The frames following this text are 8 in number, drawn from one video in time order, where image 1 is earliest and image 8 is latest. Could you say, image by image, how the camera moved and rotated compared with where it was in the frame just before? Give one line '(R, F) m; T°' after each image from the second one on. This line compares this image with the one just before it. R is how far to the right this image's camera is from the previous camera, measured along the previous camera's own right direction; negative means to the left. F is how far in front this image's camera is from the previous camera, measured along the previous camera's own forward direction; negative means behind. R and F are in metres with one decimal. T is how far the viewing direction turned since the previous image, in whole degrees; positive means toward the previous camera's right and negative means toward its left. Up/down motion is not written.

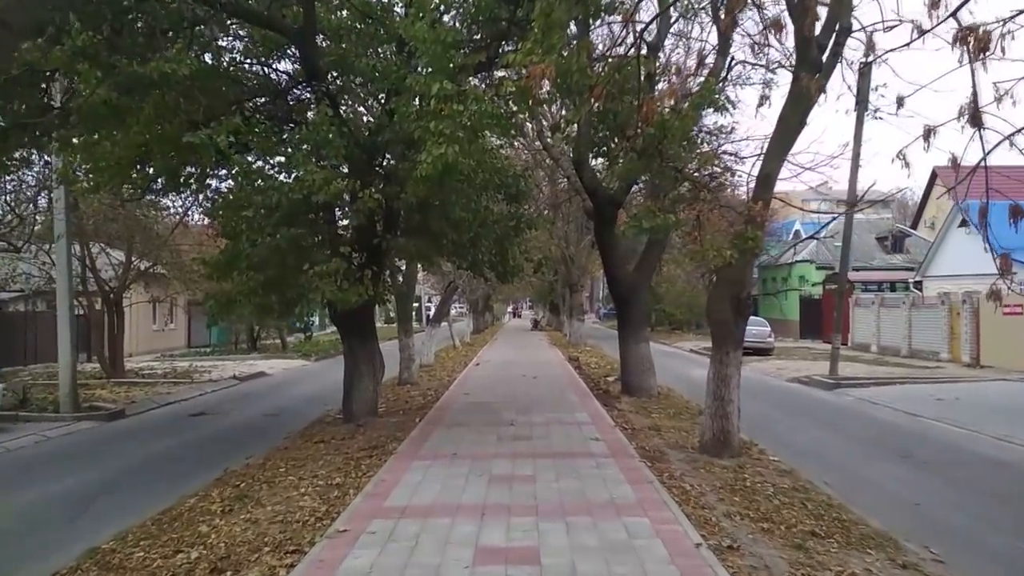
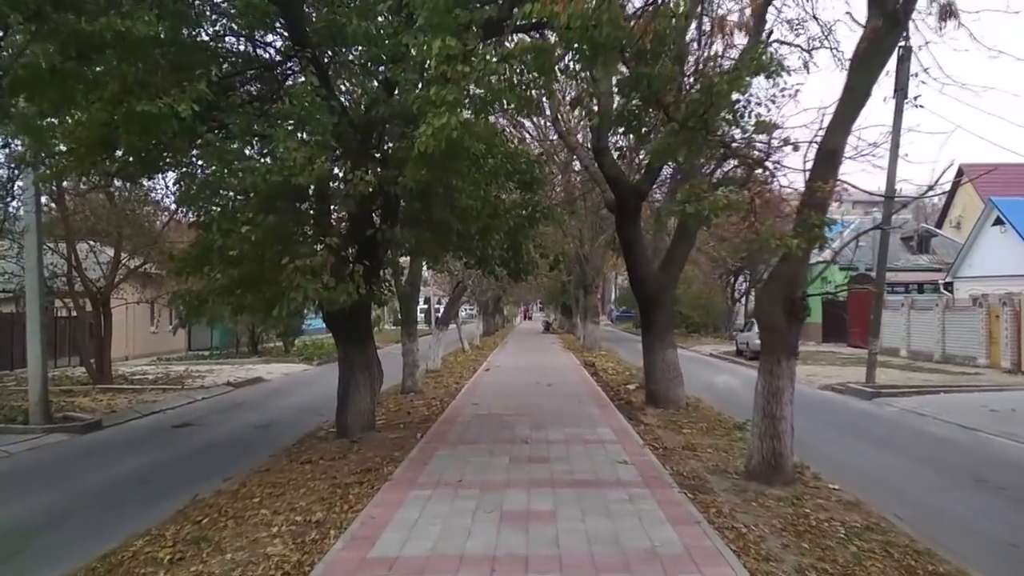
(0.0, +1.6) m; -1°
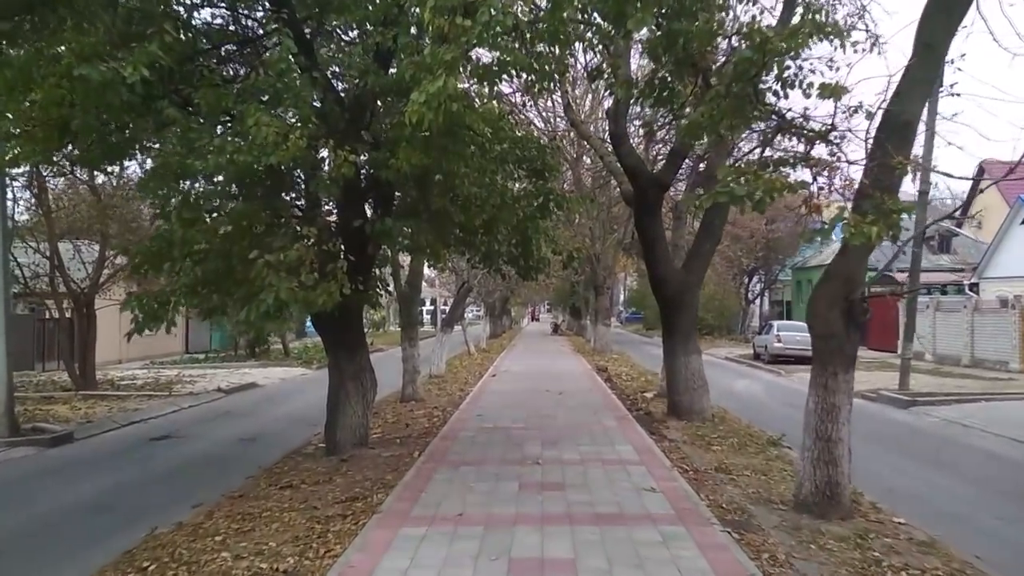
(0.0, +1.4) m; 0°
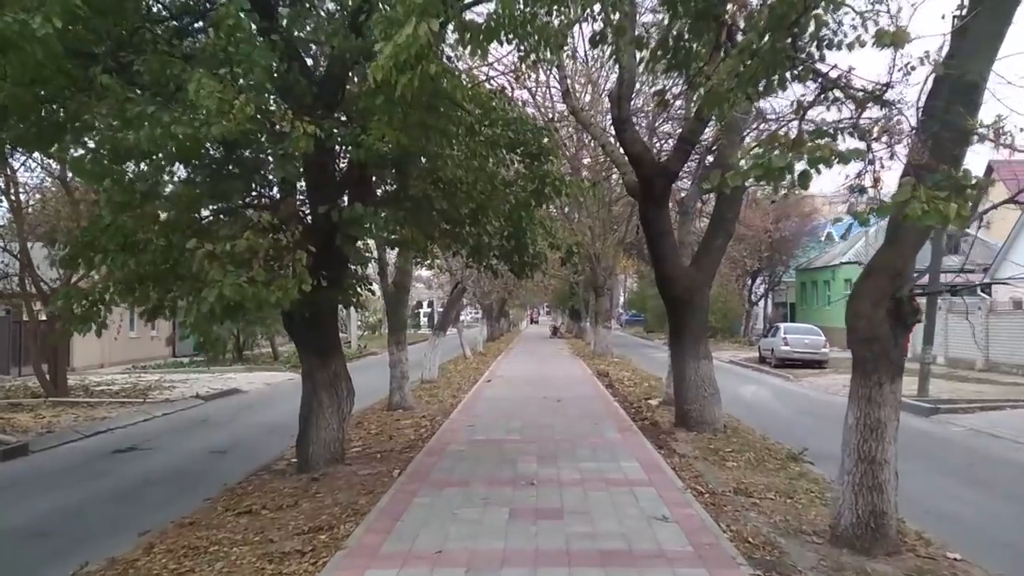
(+0.1, +1.2) m; 0°
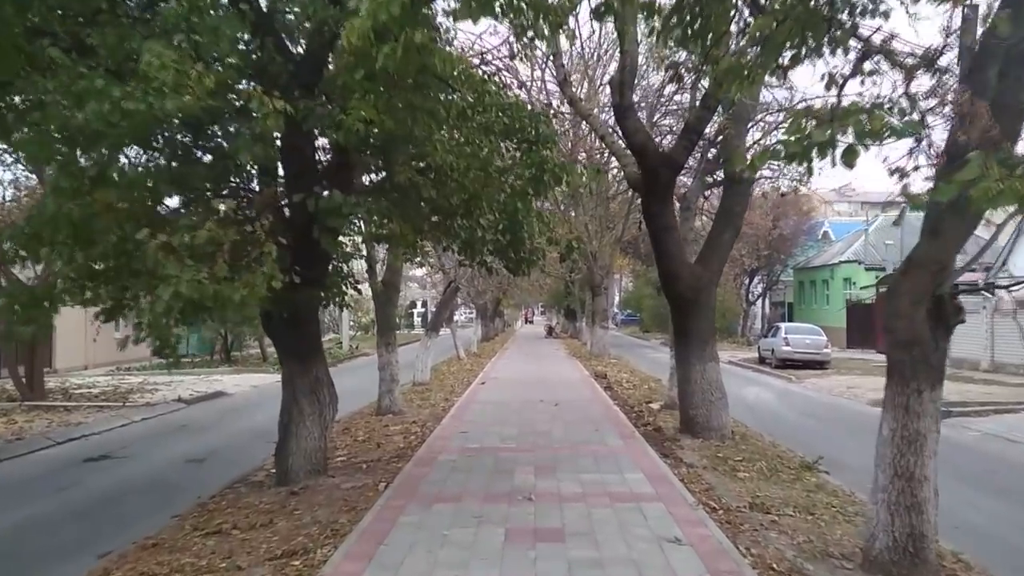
(0.0, +0.8) m; 0°
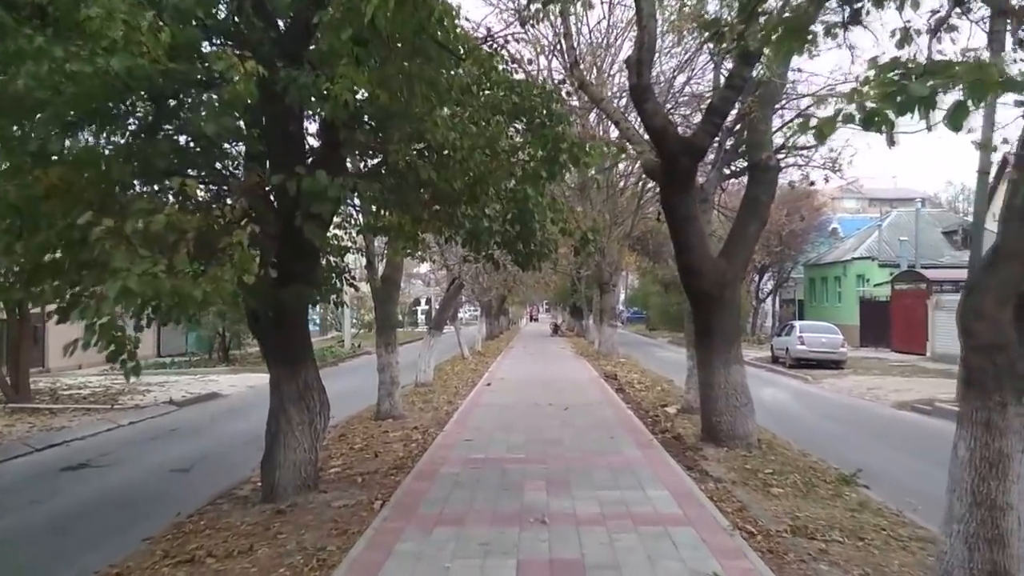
(-0.1, +0.9) m; 0°
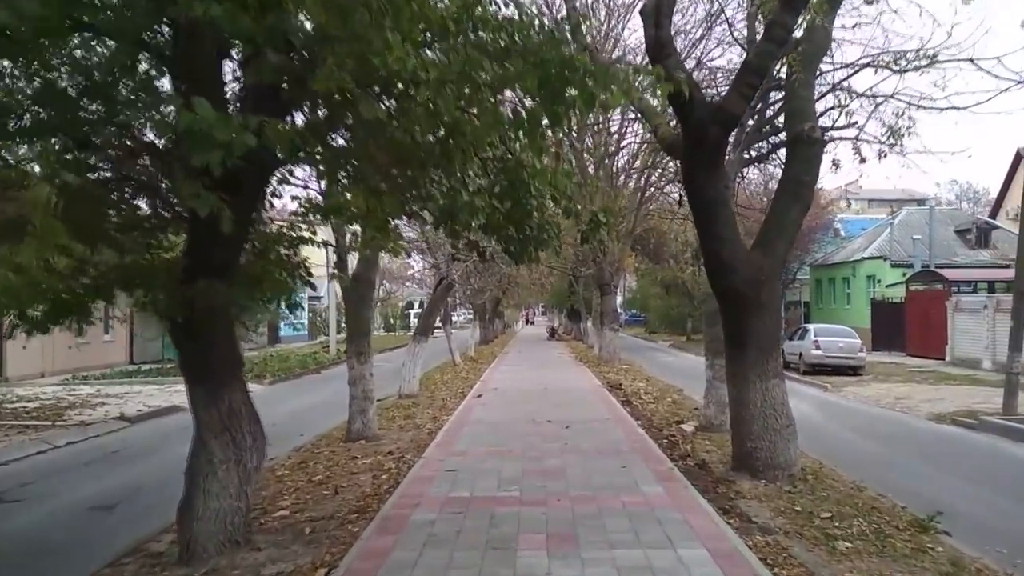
(0.0, +2.0) m; 0°
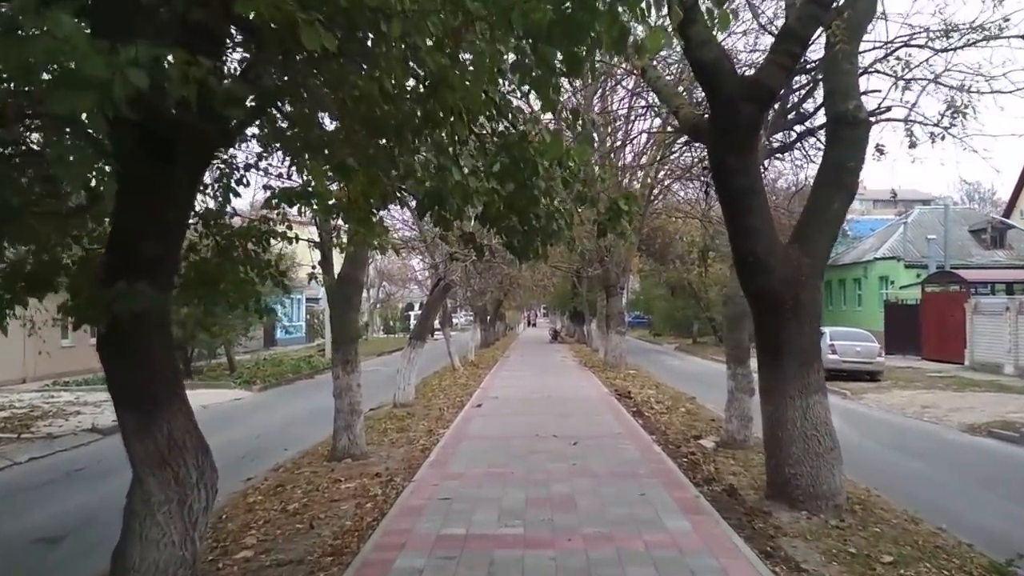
(0.0, +1.2) m; 0°
